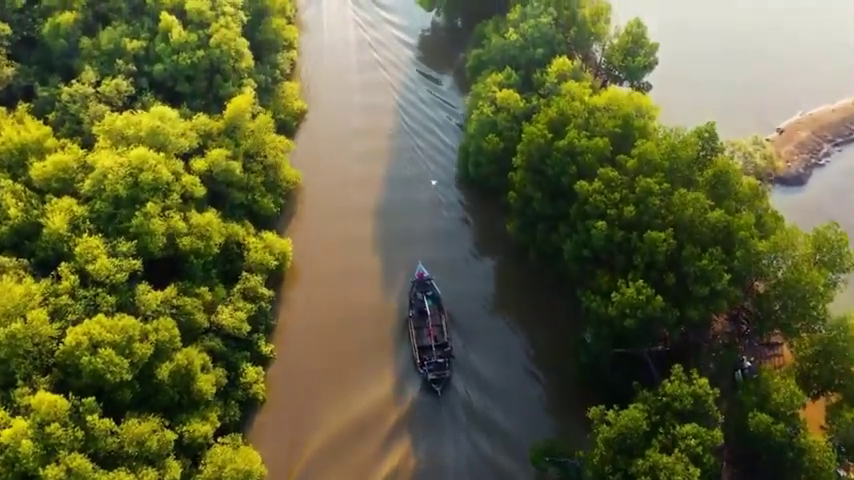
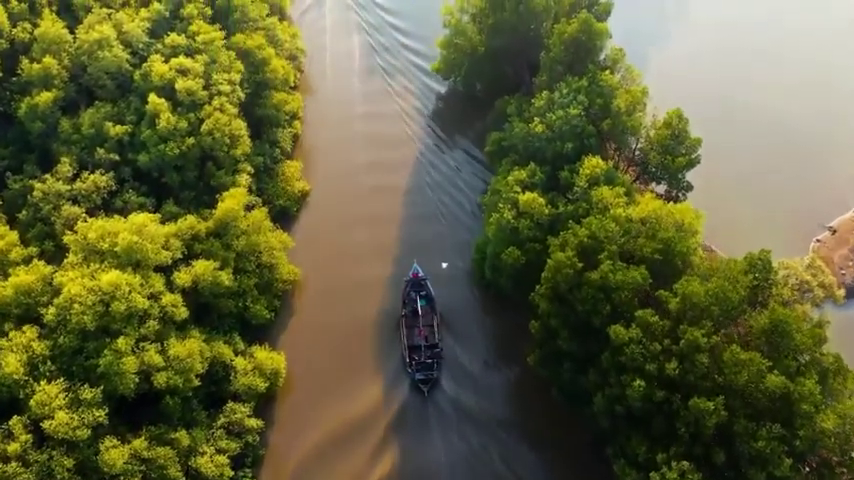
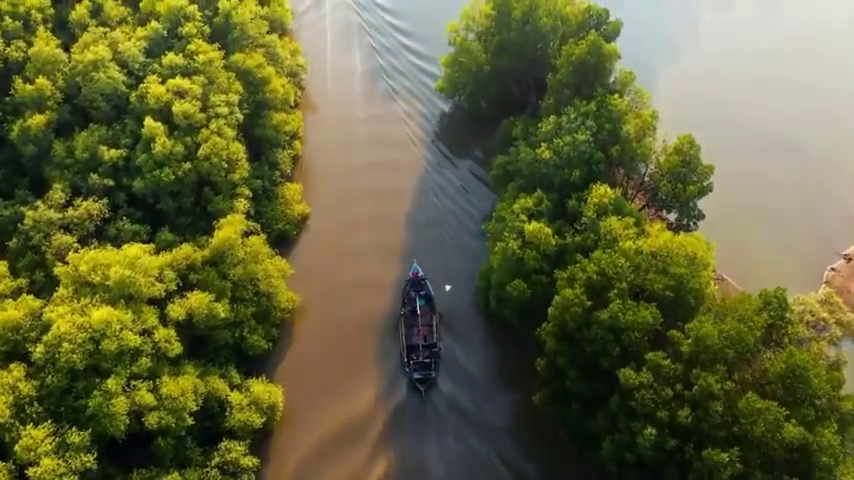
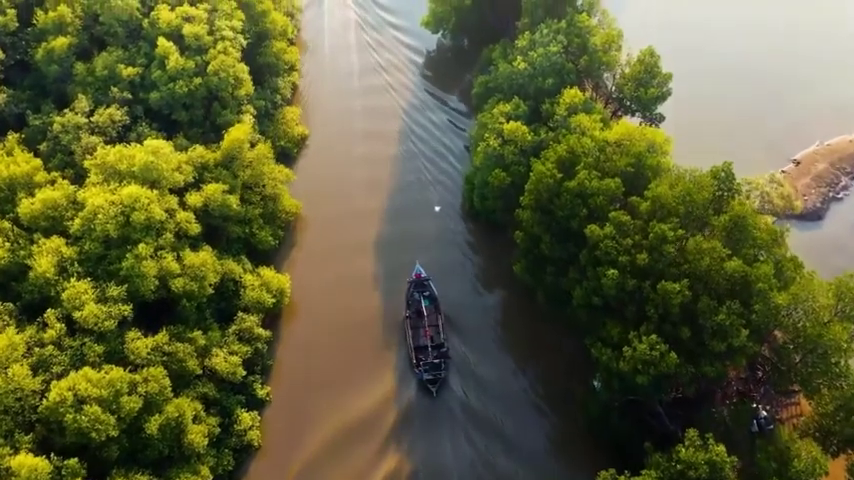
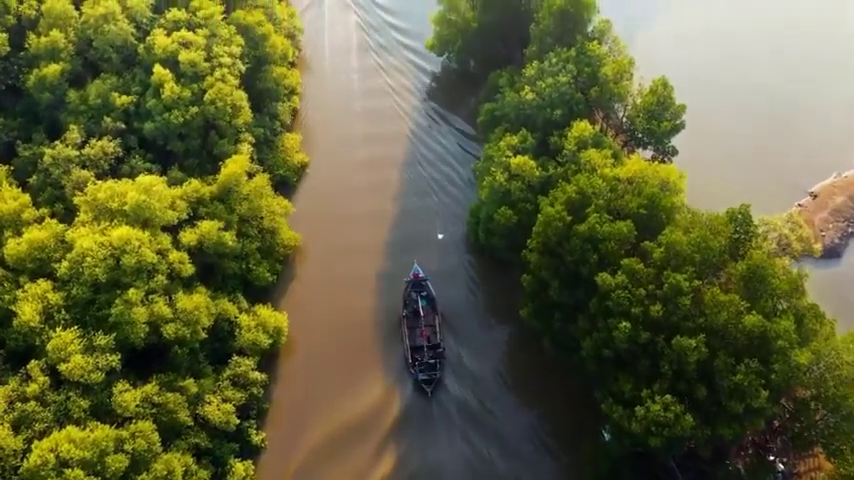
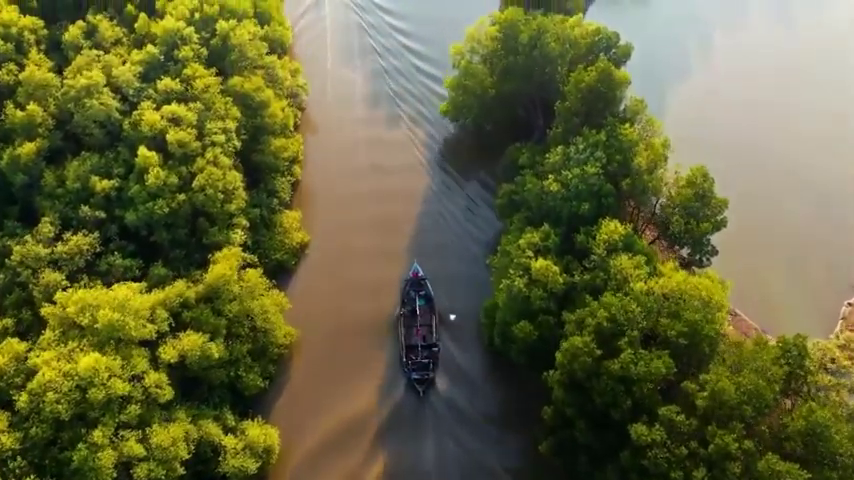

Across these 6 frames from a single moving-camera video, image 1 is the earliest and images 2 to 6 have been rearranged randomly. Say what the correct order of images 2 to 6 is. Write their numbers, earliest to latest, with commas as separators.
4, 5, 2, 3, 6
